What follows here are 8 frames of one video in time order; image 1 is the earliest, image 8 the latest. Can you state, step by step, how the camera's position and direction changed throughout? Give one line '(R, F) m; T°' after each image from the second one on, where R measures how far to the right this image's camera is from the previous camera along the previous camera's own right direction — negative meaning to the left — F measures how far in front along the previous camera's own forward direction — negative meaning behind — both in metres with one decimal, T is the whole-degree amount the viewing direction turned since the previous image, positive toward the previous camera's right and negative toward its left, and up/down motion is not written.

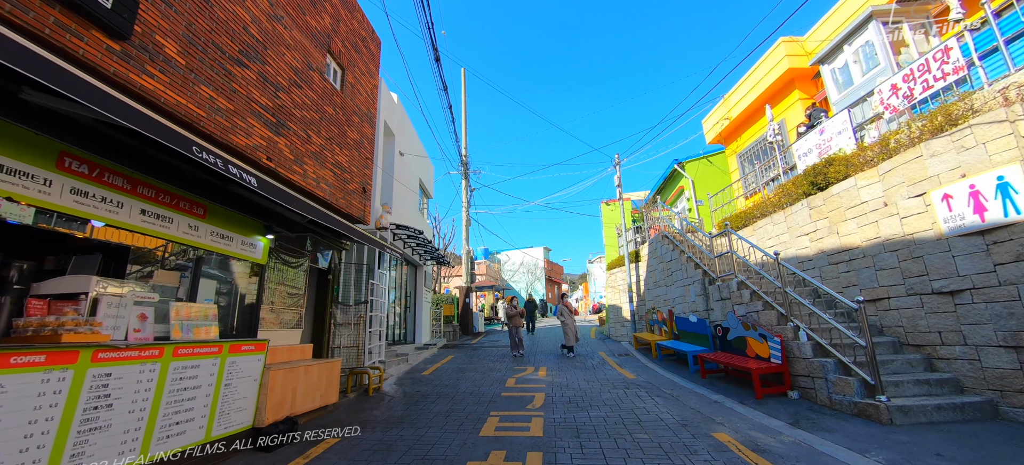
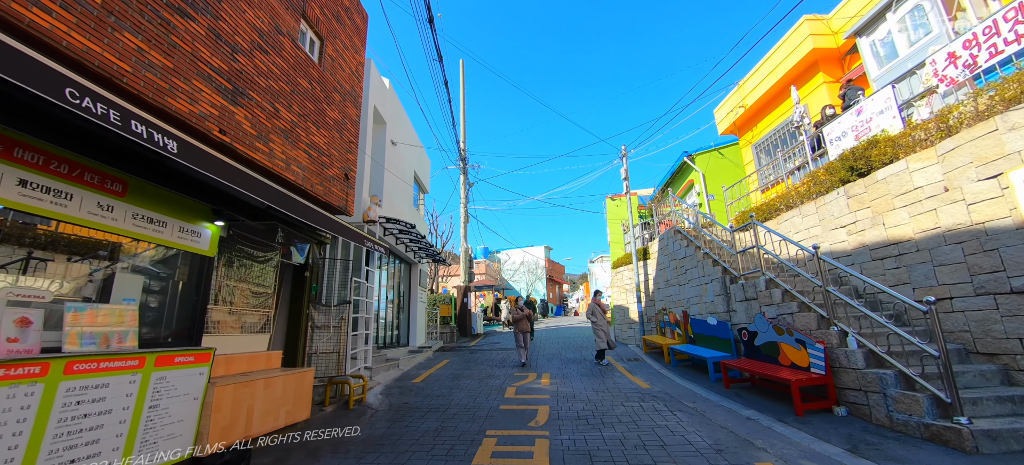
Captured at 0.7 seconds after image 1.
(0.0, +0.7) m; 0°
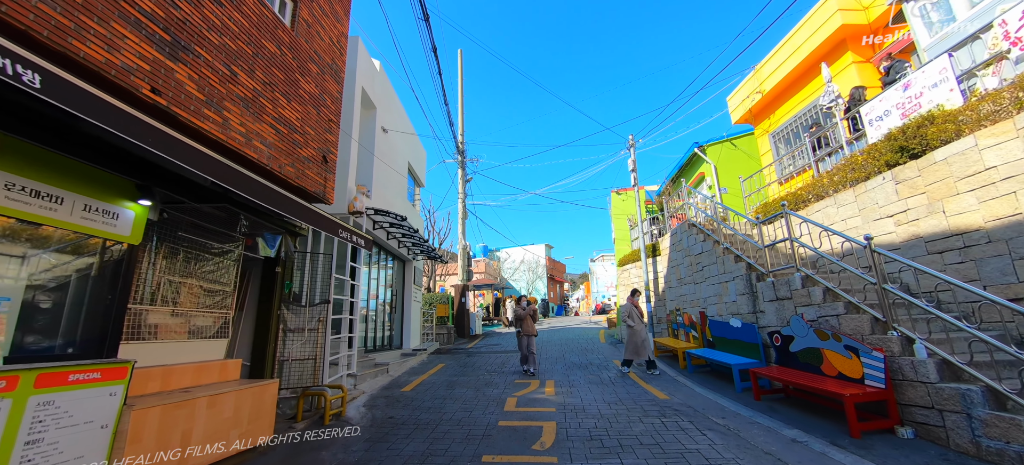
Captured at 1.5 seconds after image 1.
(0.0, +0.7) m; 0°
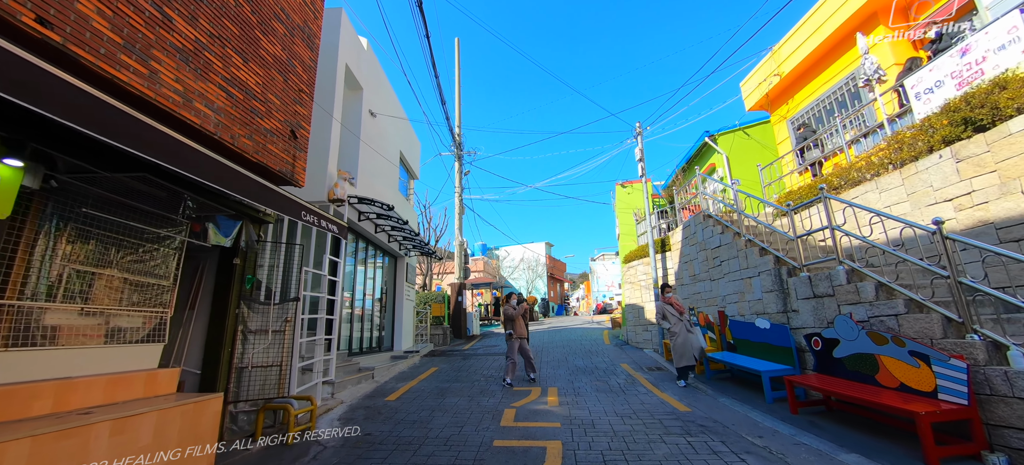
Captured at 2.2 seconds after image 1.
(0.0, +0.7) m; 0°
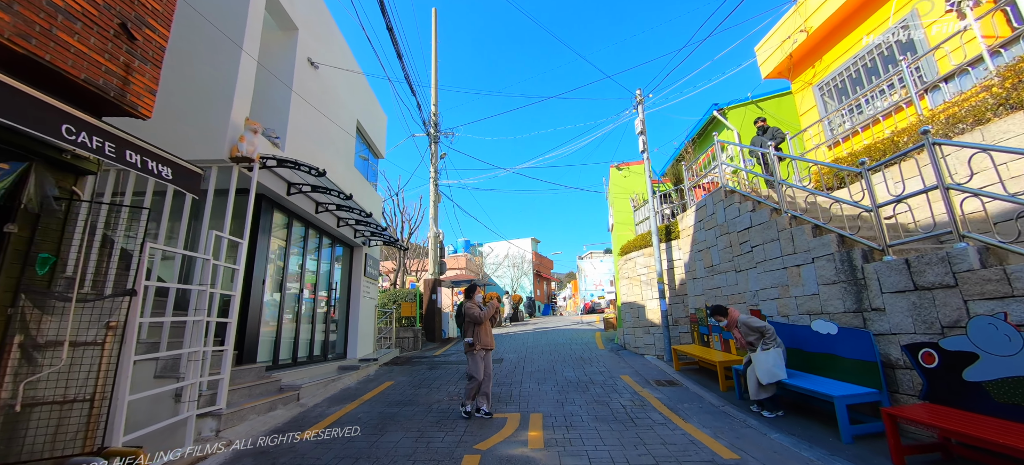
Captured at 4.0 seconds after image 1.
(+0.2, +1.6) m; +2°
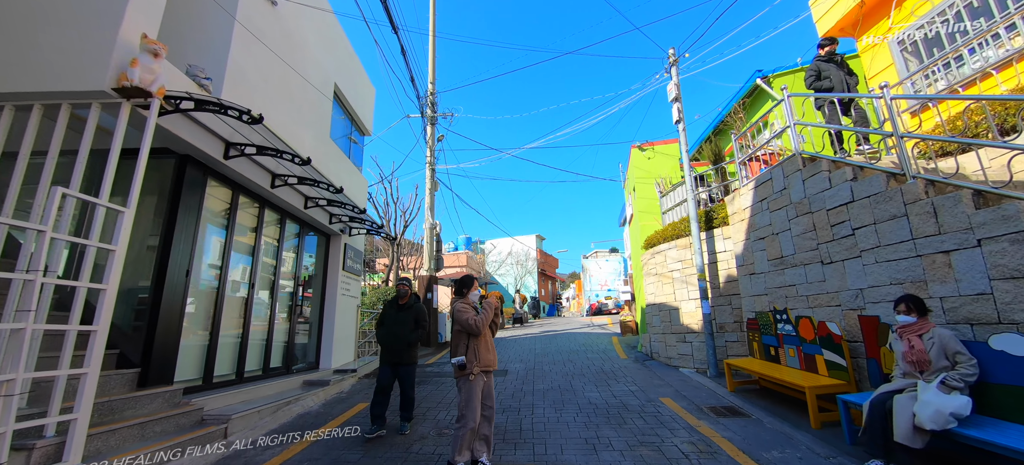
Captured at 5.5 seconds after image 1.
(-0.1, +1.5) m; 0°
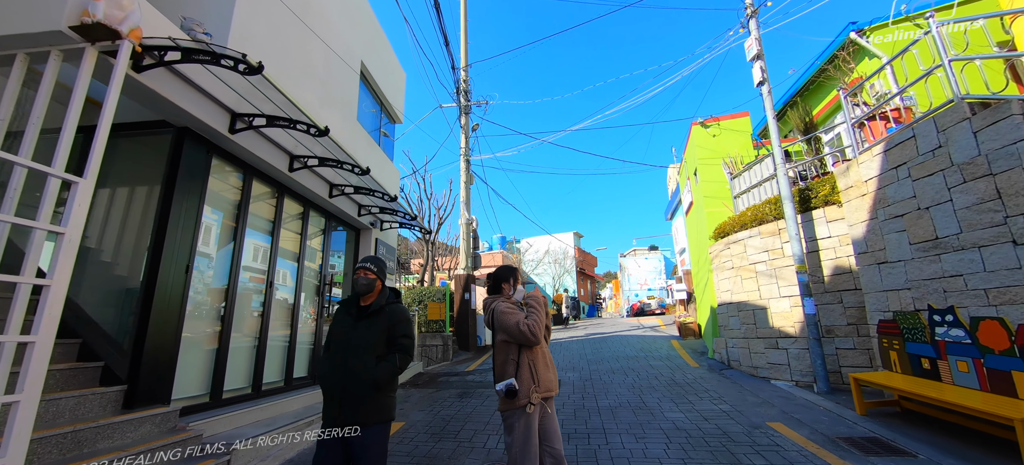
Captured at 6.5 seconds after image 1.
(-0.3, +0.9) m; -5°
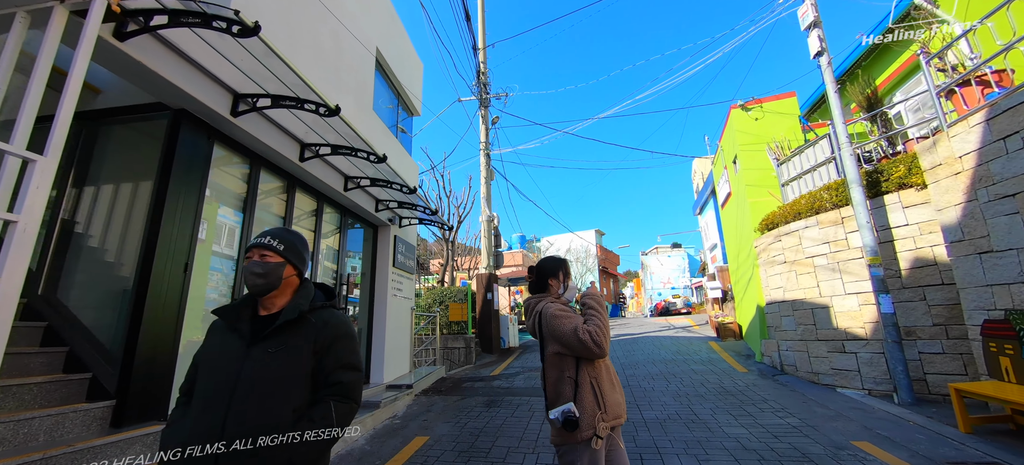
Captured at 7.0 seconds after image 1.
(-0.2, +0.5) m; -3°
